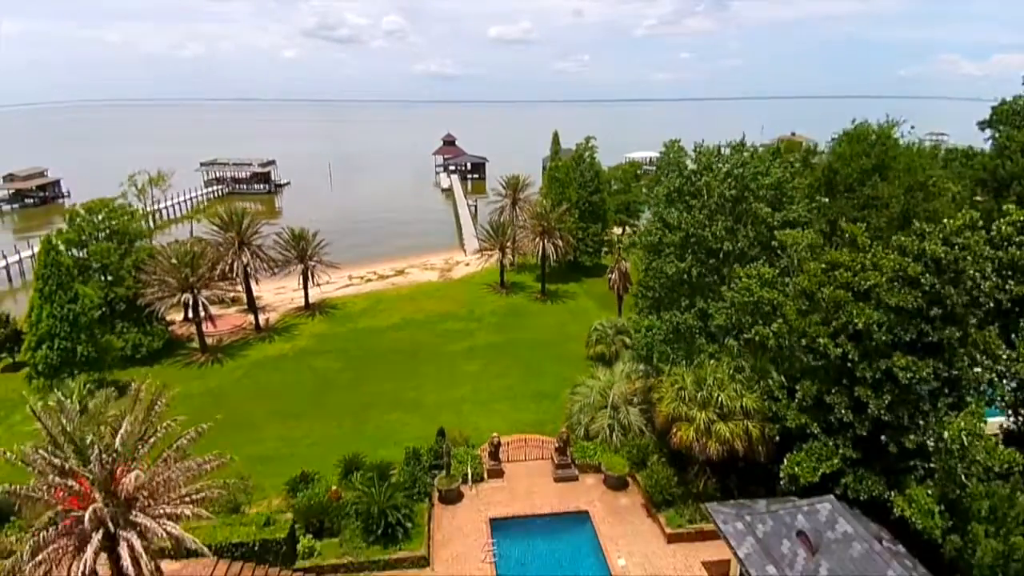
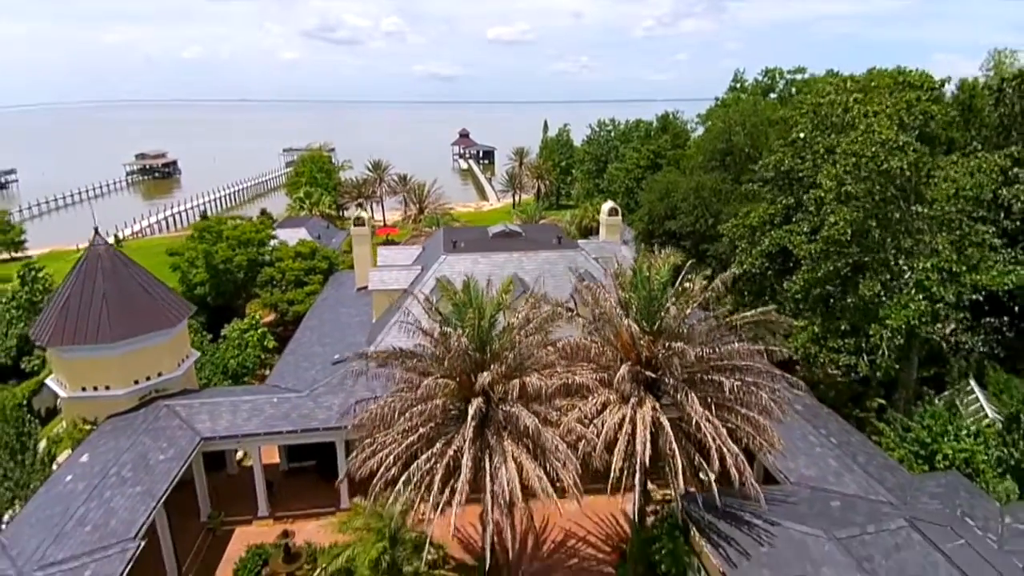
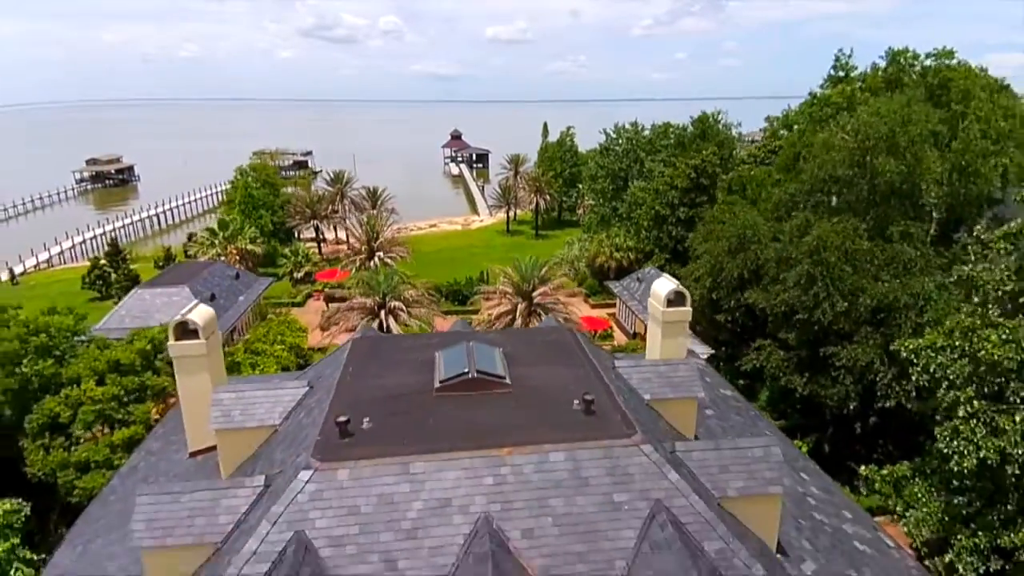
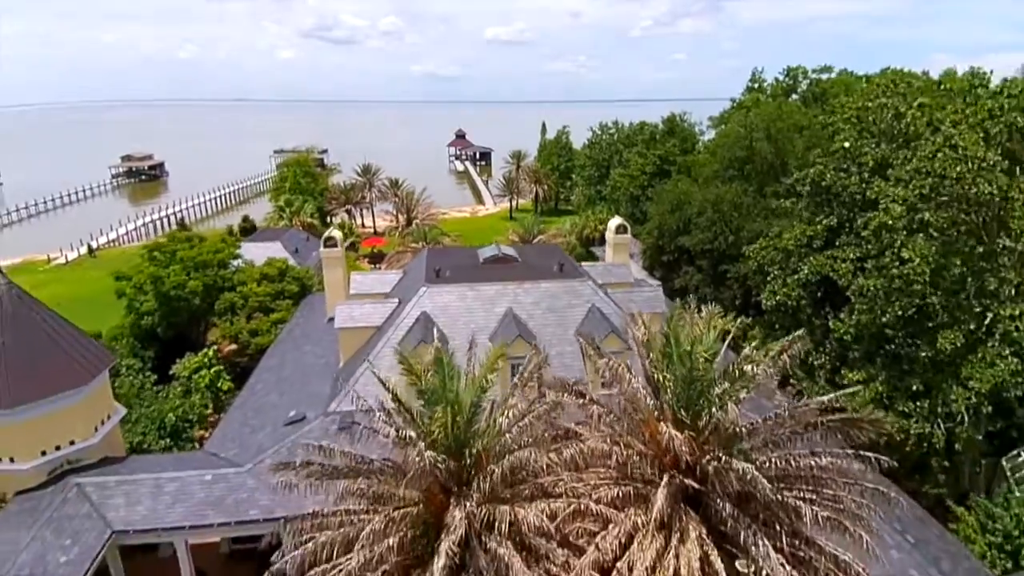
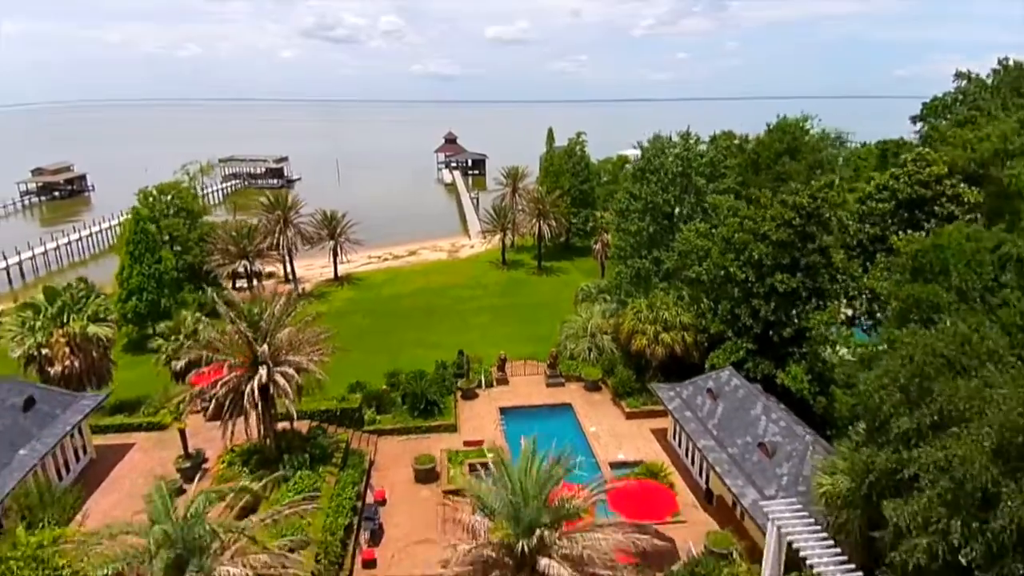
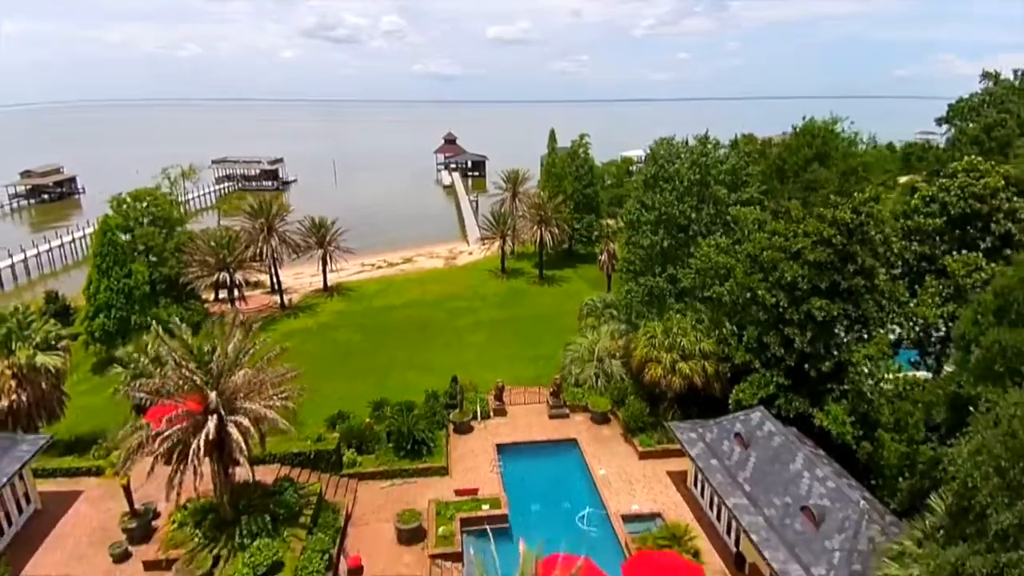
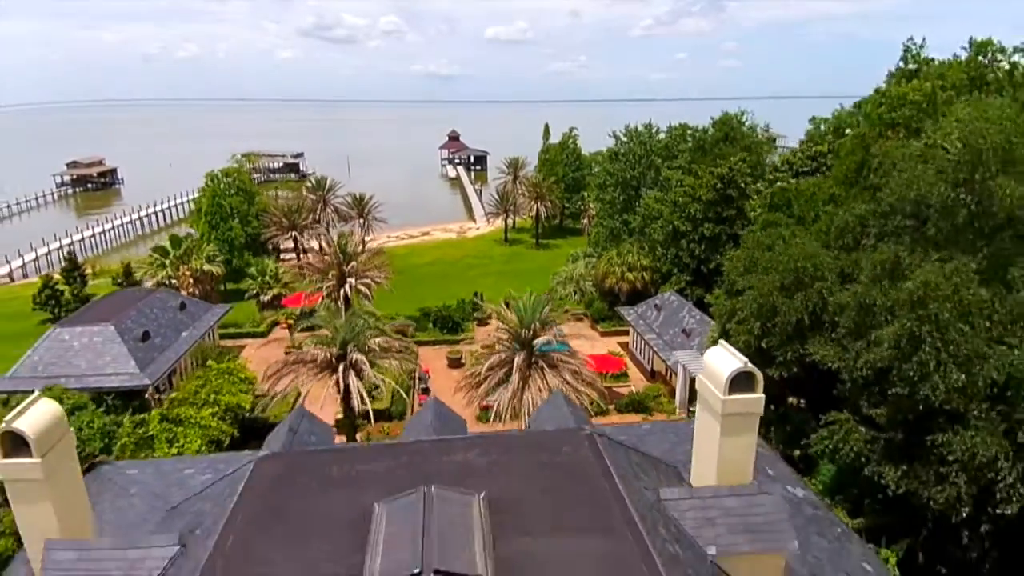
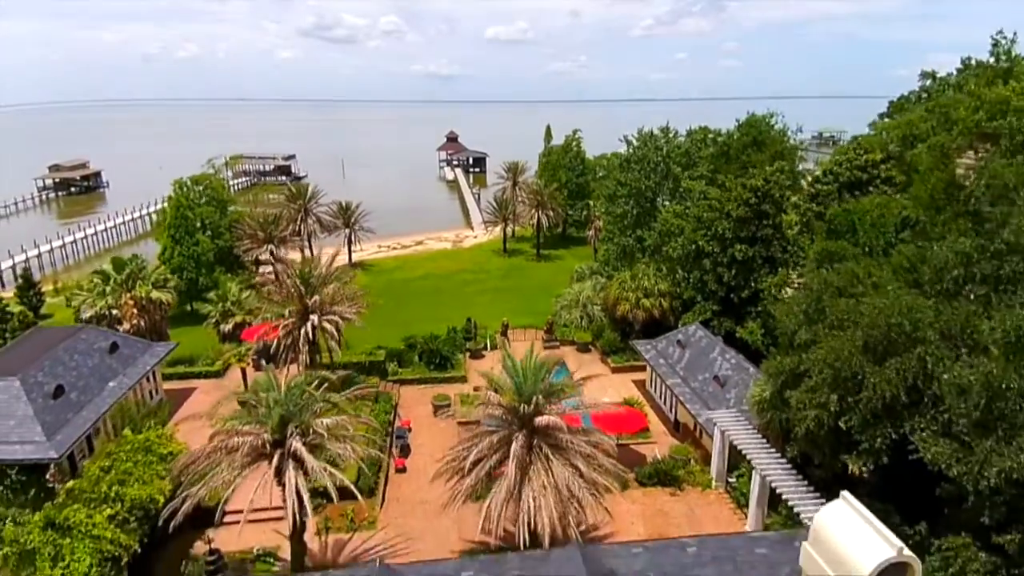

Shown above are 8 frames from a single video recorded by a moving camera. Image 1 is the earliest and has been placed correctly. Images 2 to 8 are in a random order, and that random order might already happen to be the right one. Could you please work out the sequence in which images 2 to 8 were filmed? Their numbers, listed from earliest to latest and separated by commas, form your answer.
6, 5, 8, 7, 3, 4, 2
